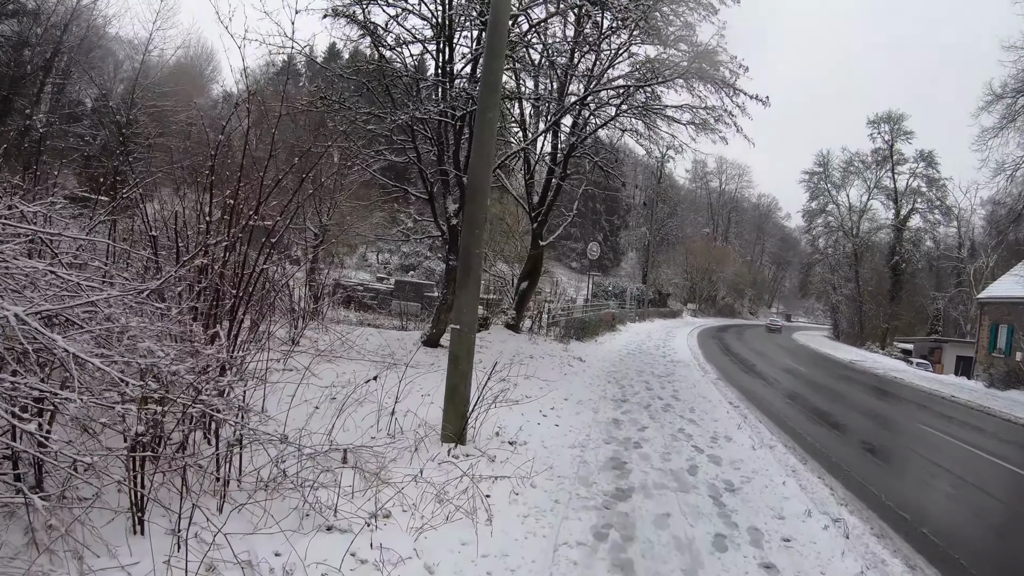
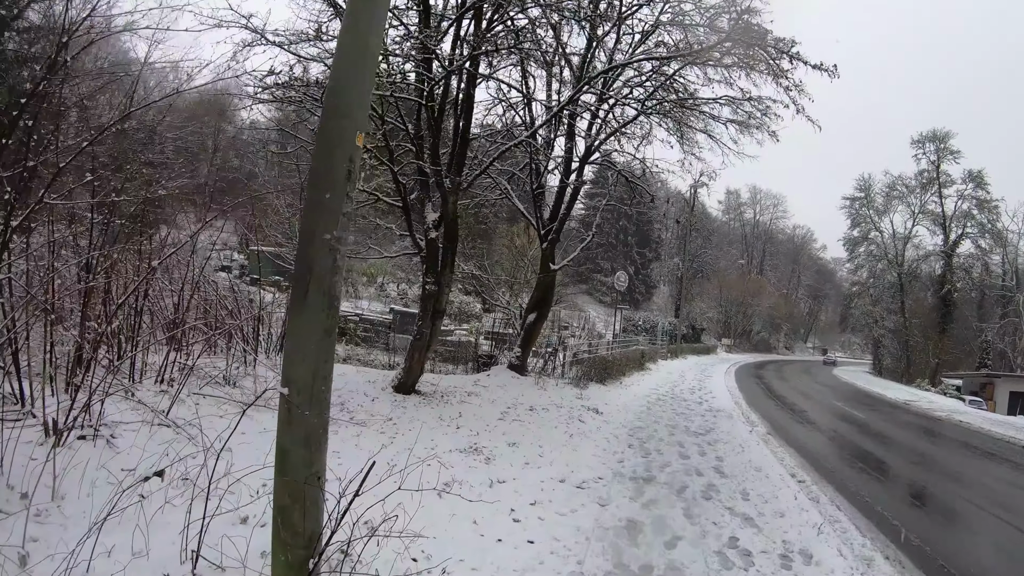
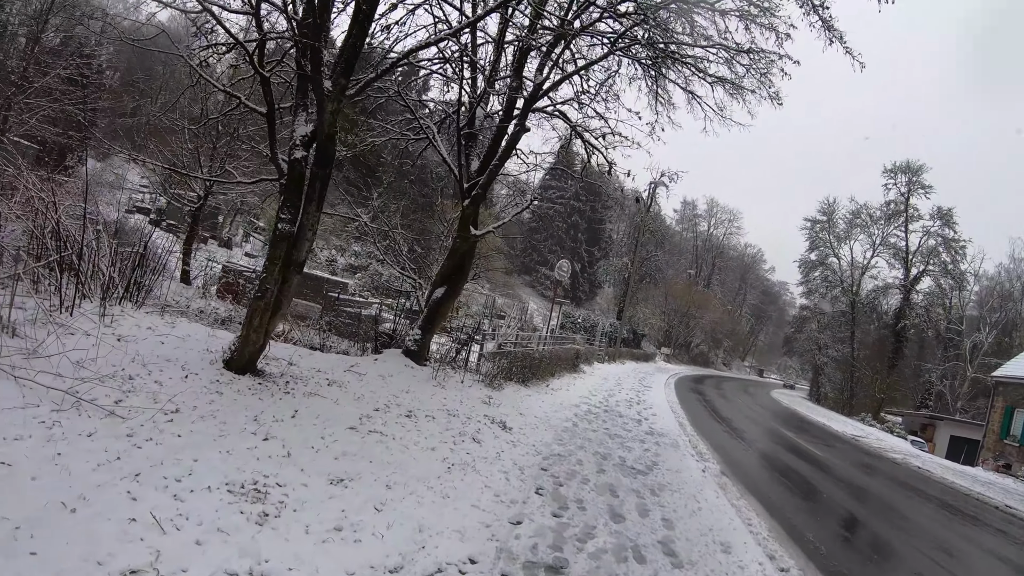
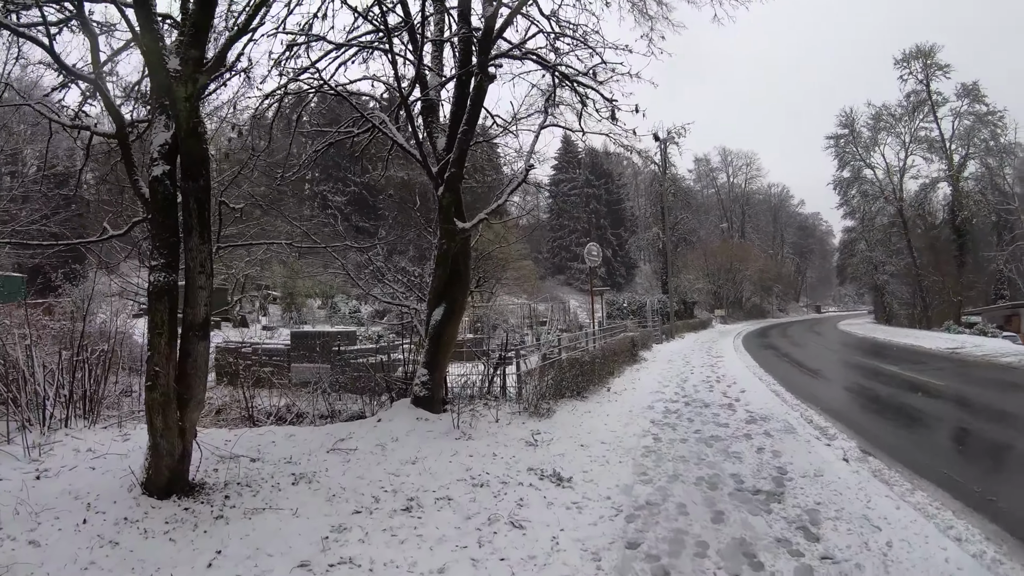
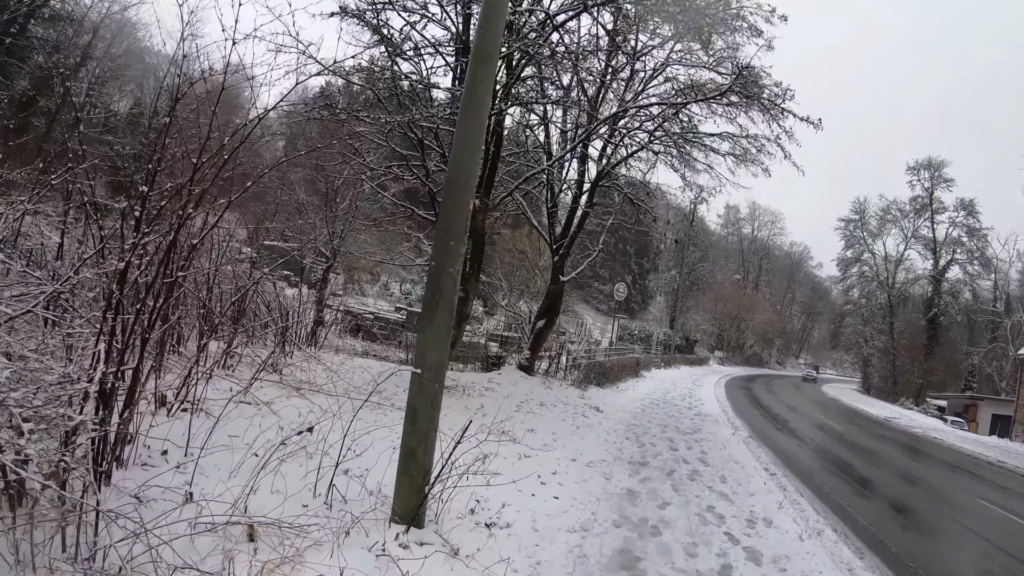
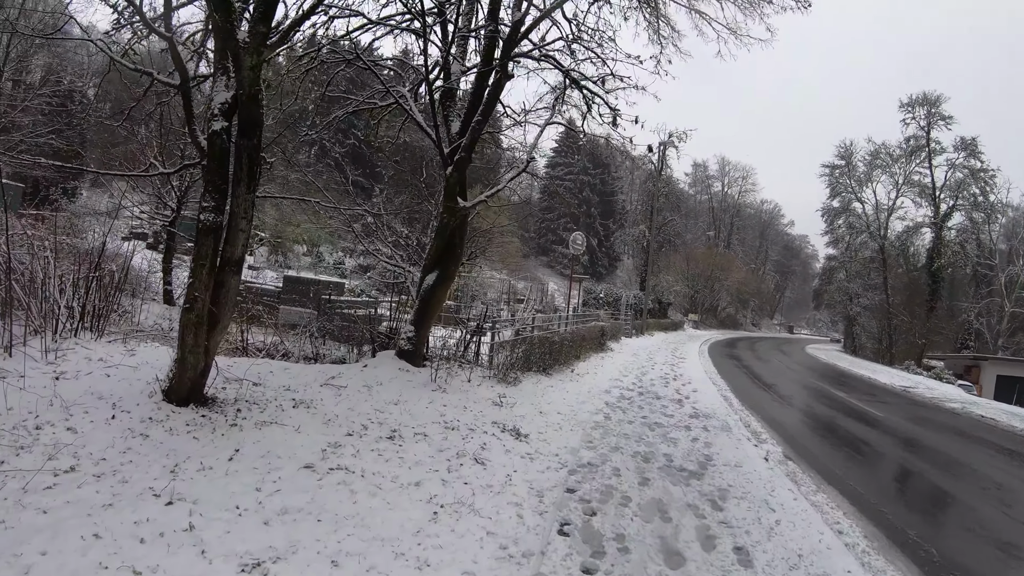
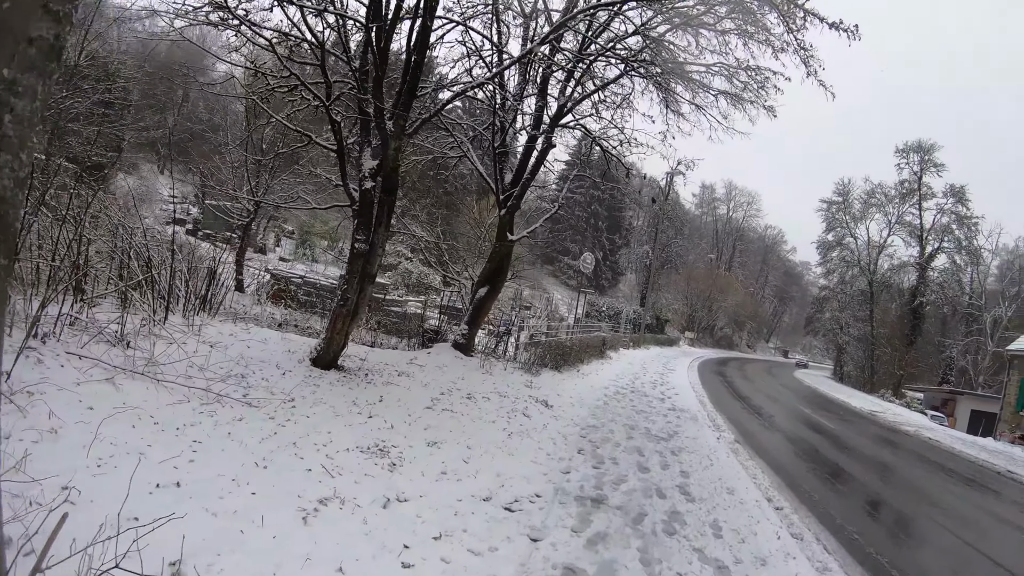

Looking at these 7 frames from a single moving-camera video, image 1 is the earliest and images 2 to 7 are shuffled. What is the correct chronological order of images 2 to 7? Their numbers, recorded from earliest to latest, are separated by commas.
5, 2, 7, 3, 6, 4
